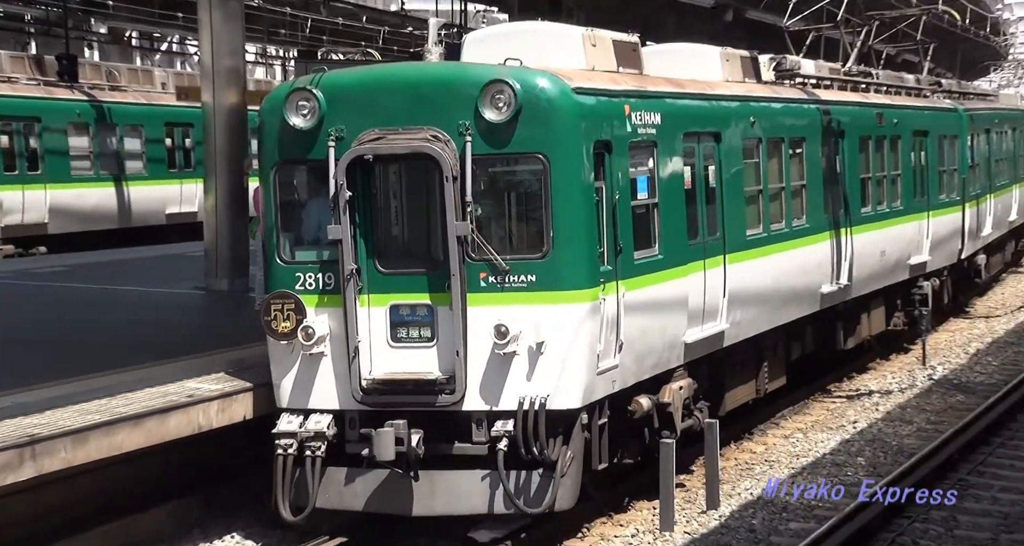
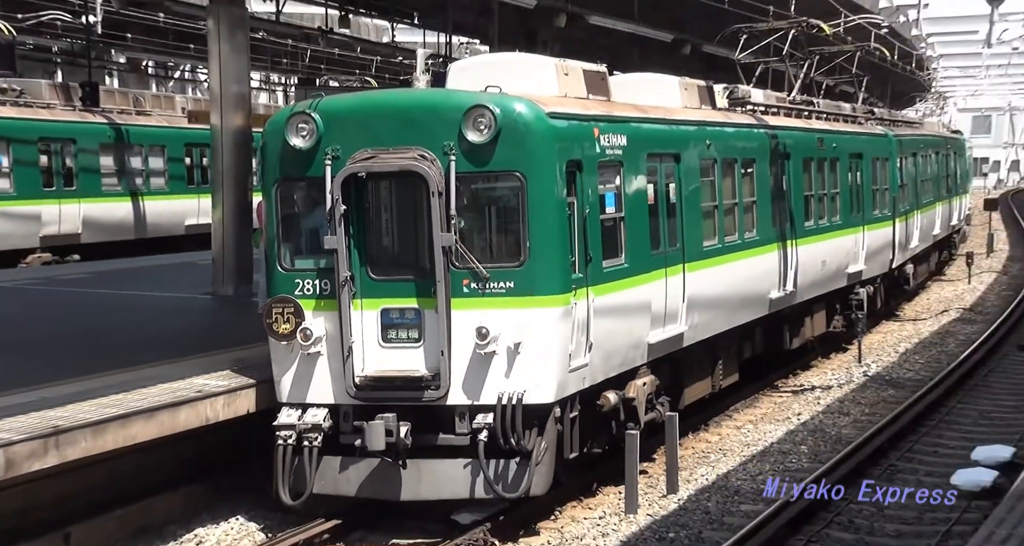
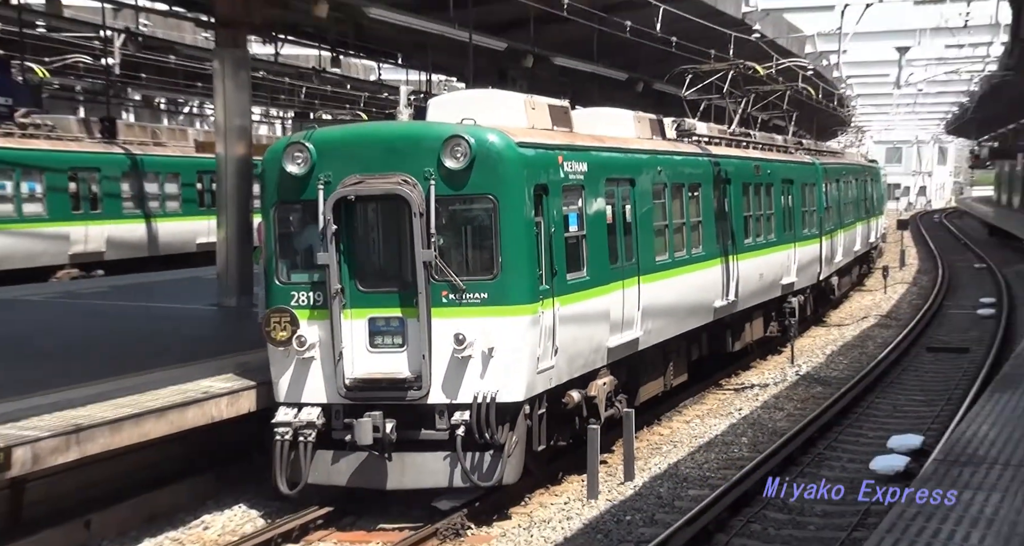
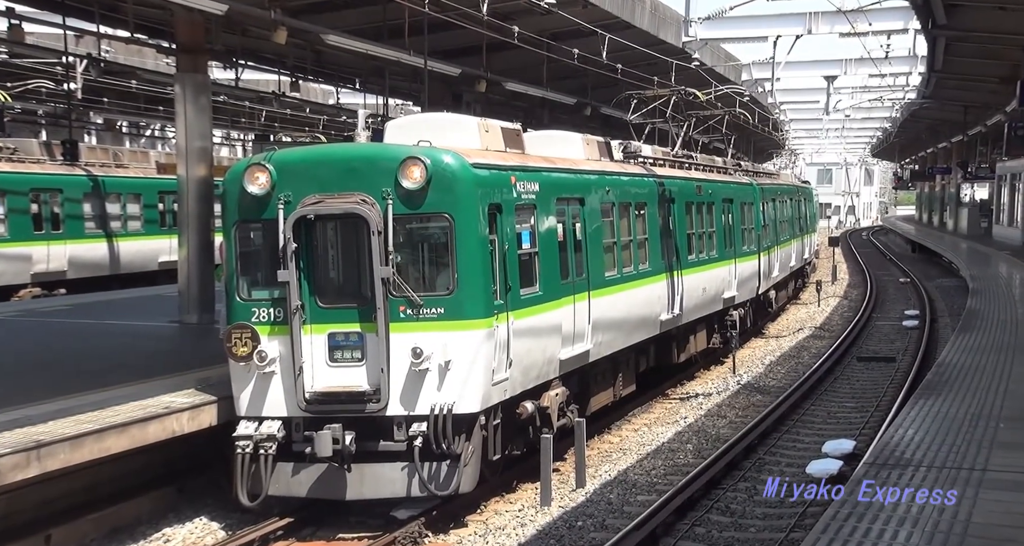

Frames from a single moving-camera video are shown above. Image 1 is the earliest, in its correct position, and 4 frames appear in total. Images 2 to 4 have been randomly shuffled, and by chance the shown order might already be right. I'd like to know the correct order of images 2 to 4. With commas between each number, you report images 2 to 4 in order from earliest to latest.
2, 3, 4
